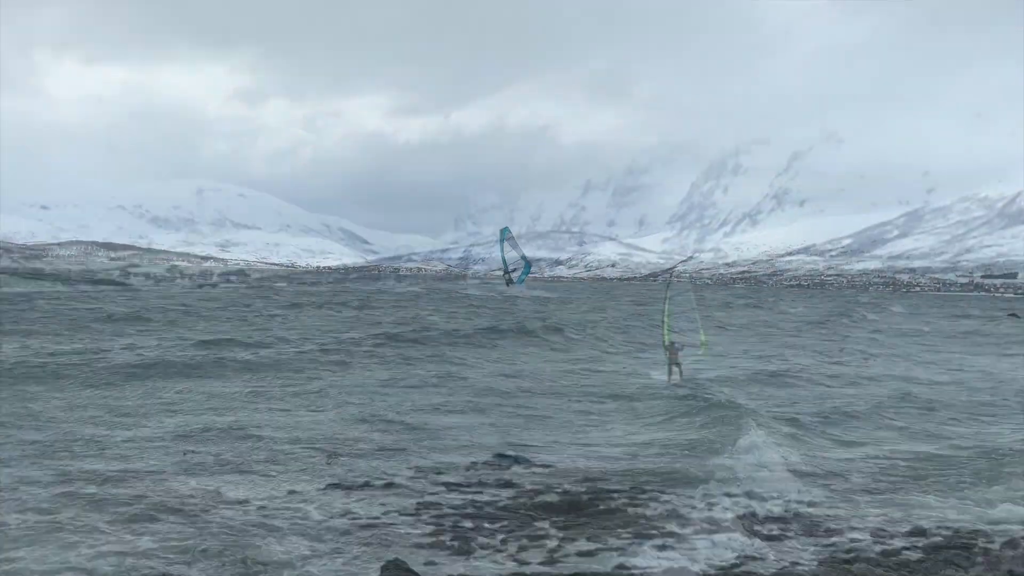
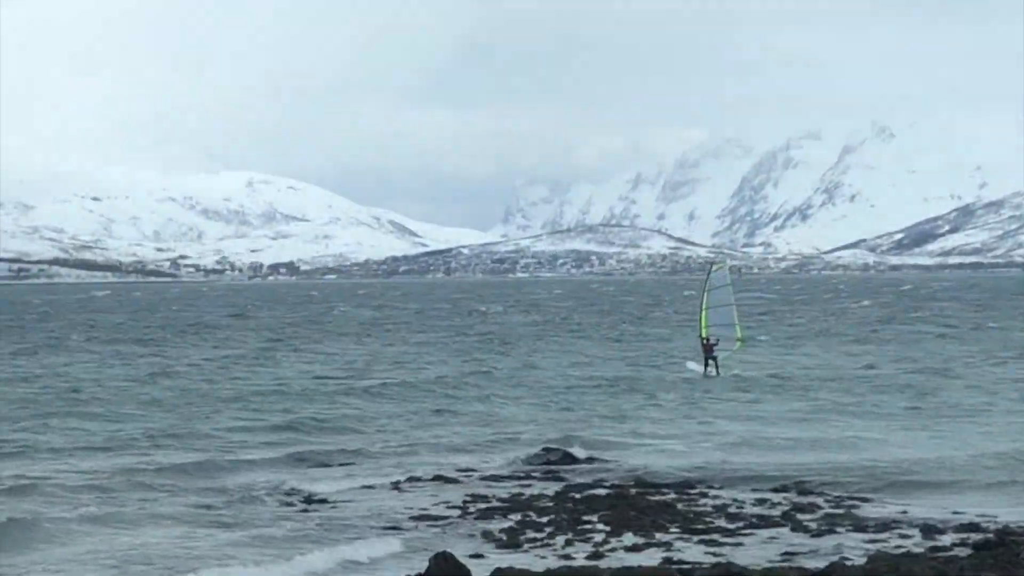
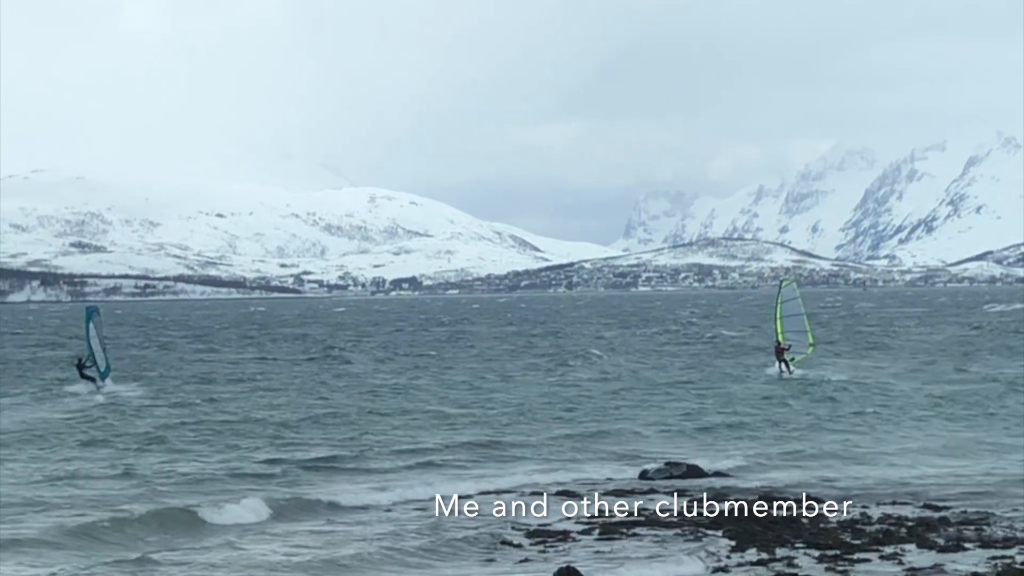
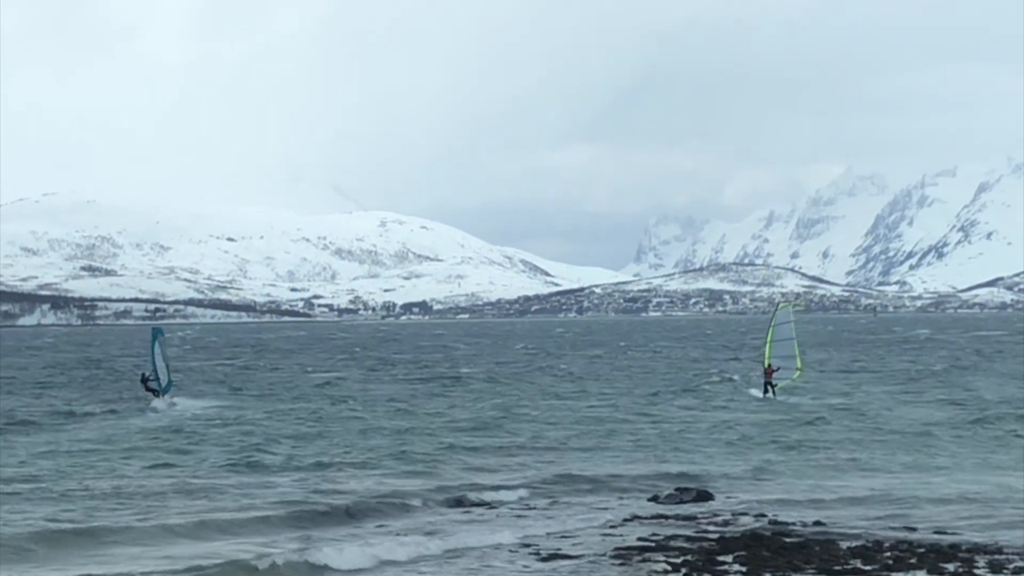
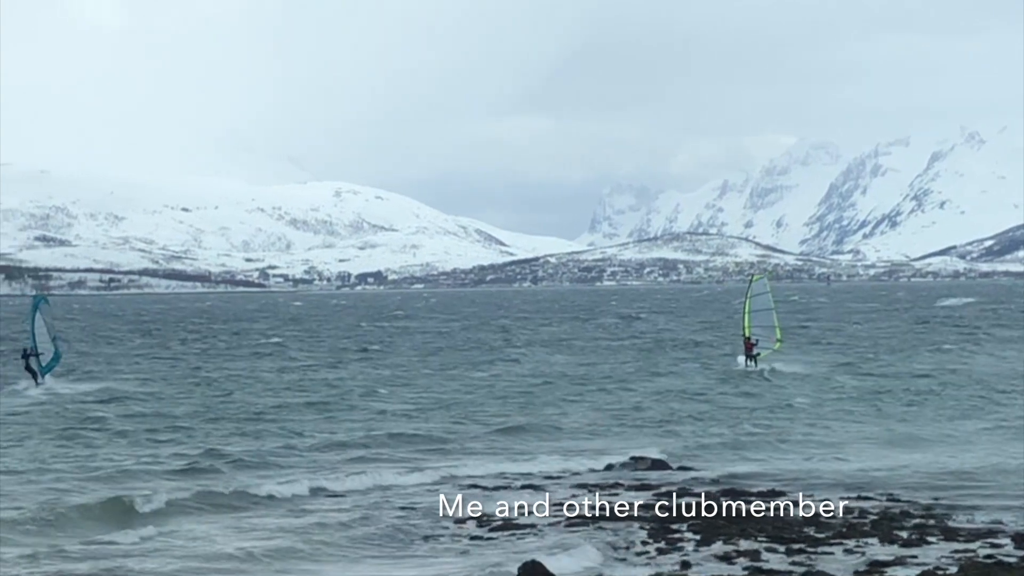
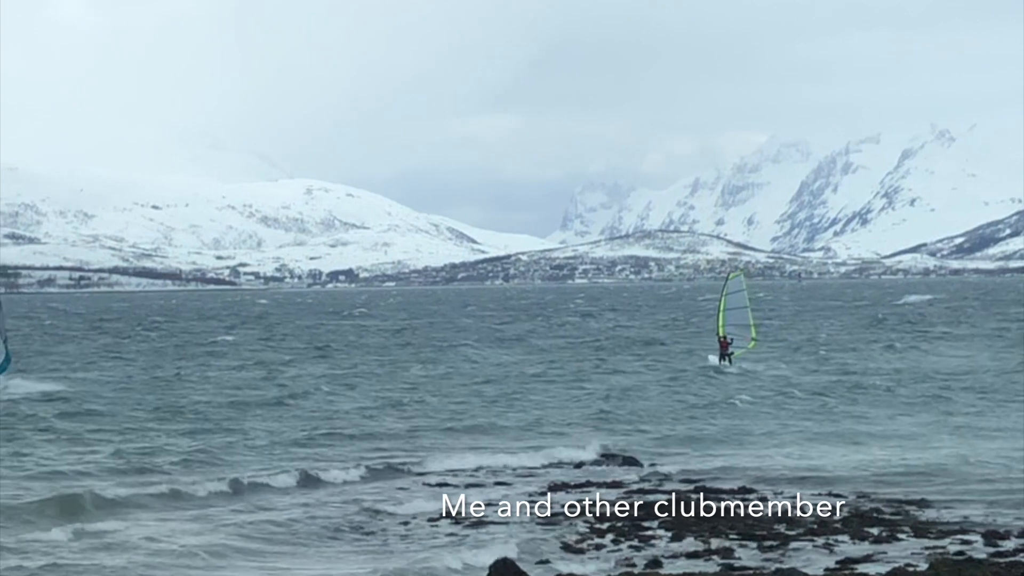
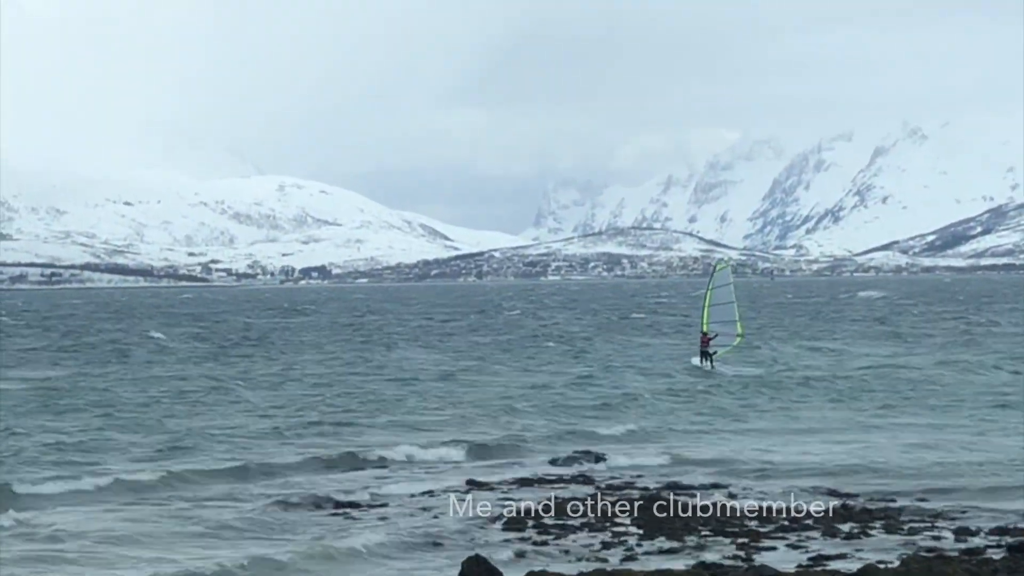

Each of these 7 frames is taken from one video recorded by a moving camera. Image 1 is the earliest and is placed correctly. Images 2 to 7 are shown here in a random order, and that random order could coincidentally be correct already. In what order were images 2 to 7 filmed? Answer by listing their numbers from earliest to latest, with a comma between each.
2, 7, 6, 5, 3, 4
